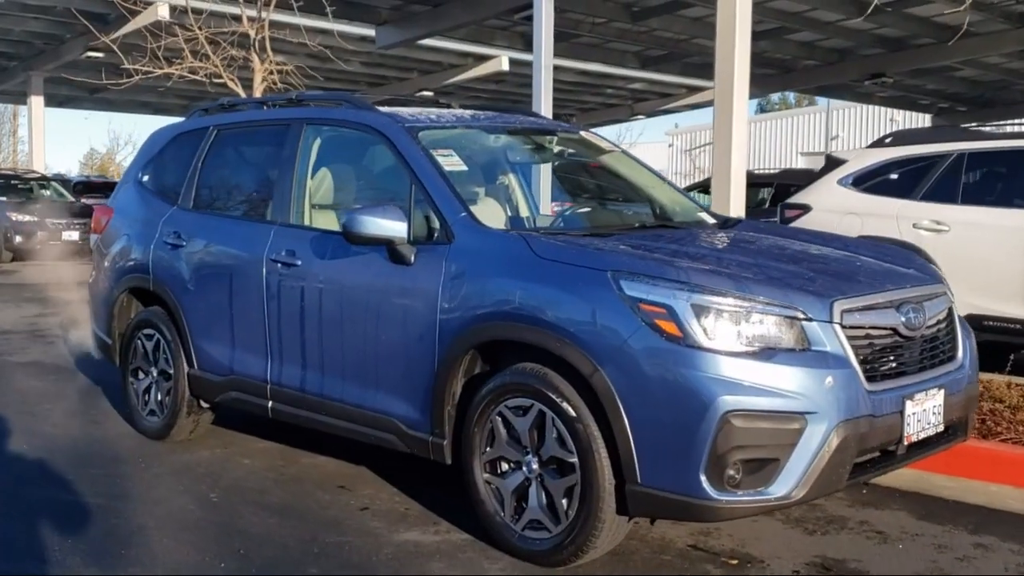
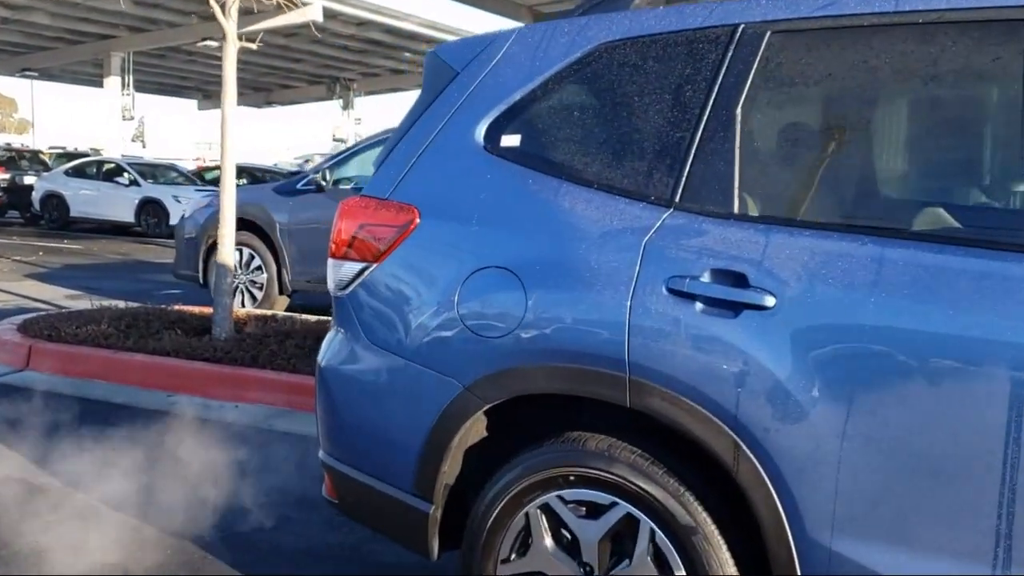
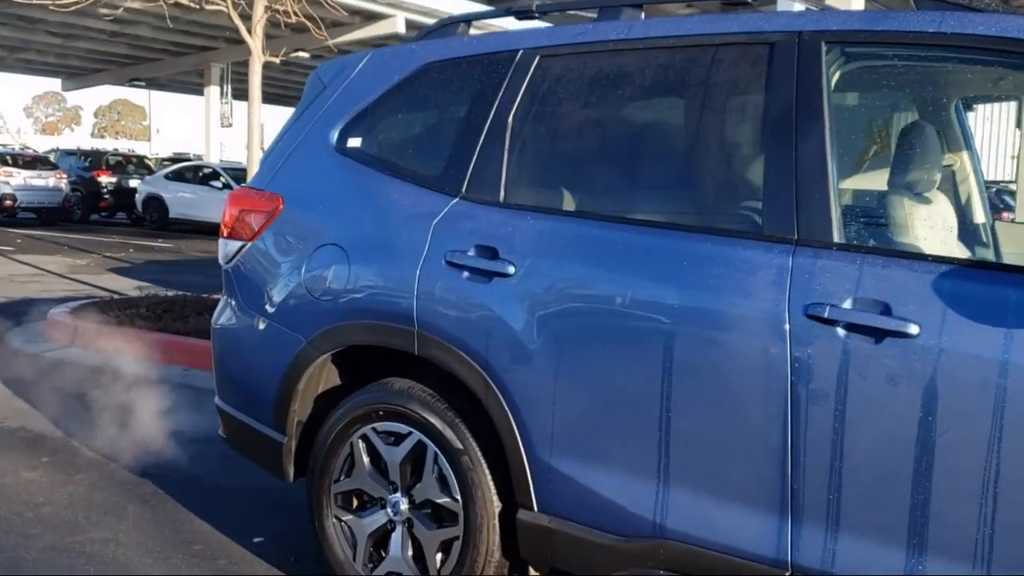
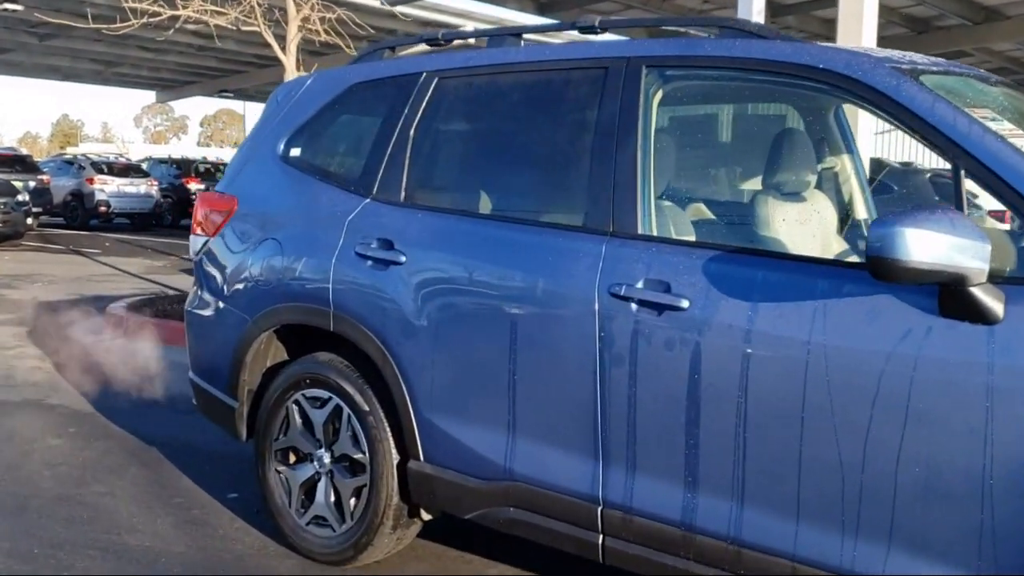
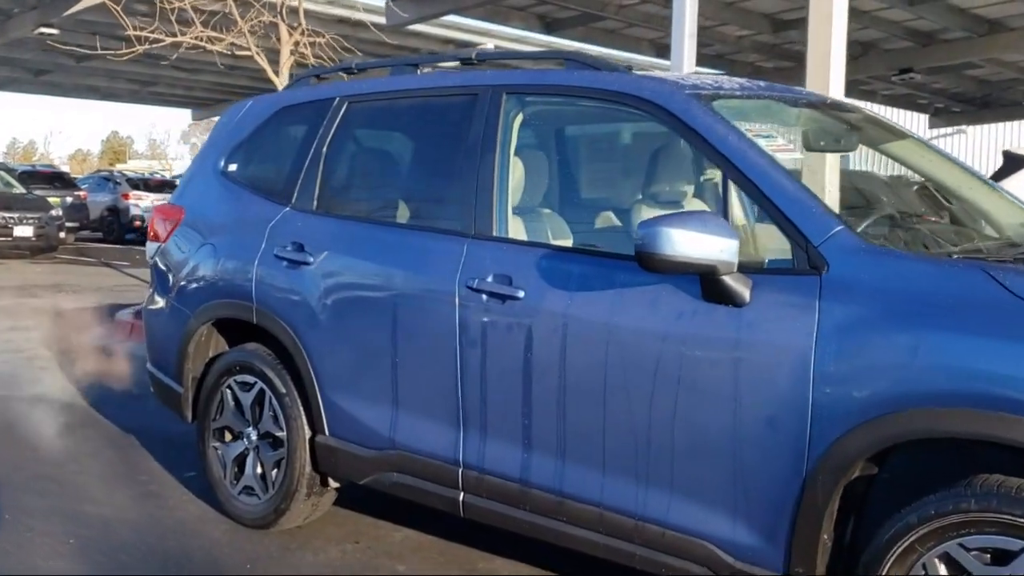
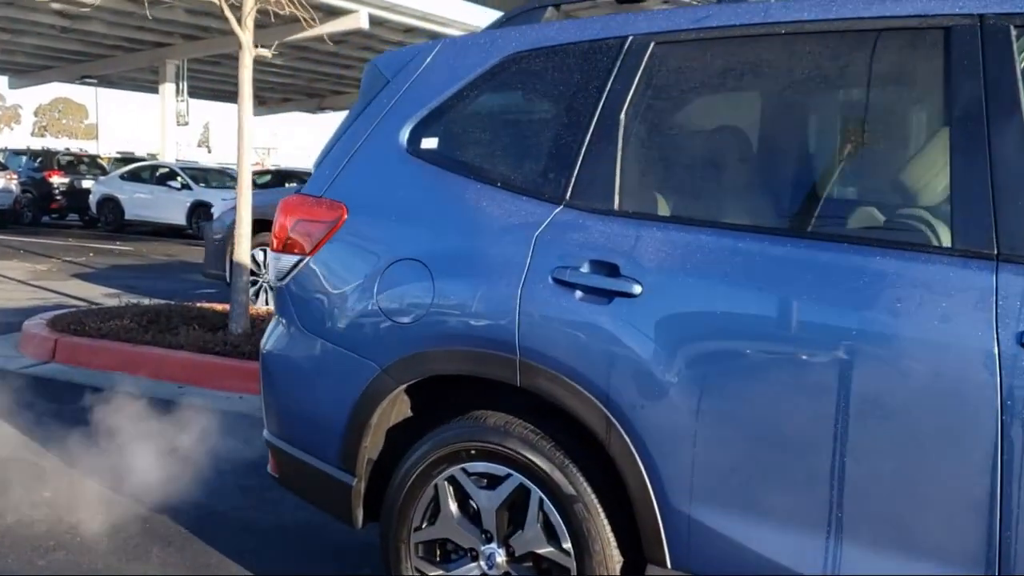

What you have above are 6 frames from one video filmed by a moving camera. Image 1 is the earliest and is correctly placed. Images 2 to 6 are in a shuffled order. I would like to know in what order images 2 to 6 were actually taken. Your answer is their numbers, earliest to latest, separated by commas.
5, 4, 3, 6, 2
